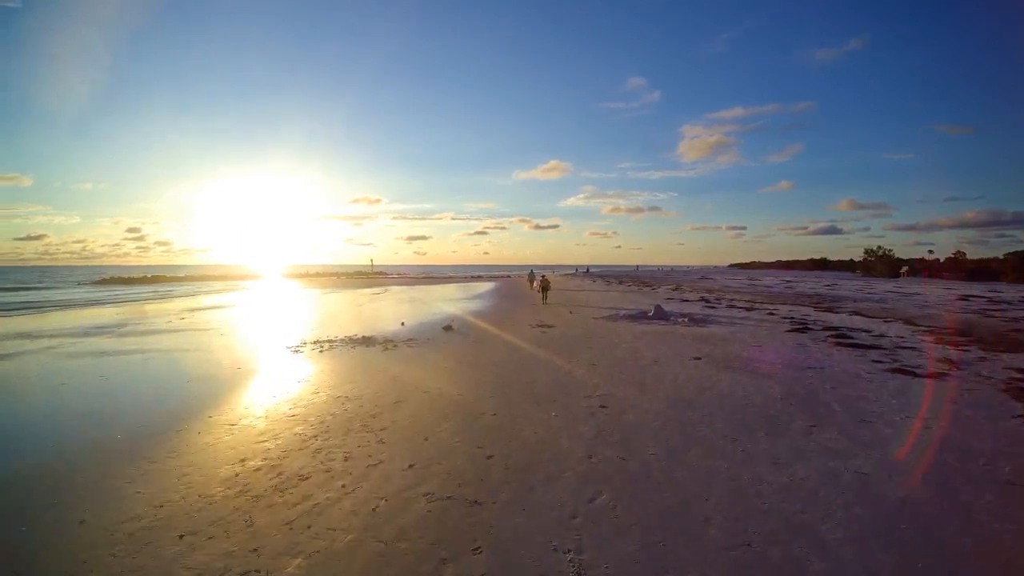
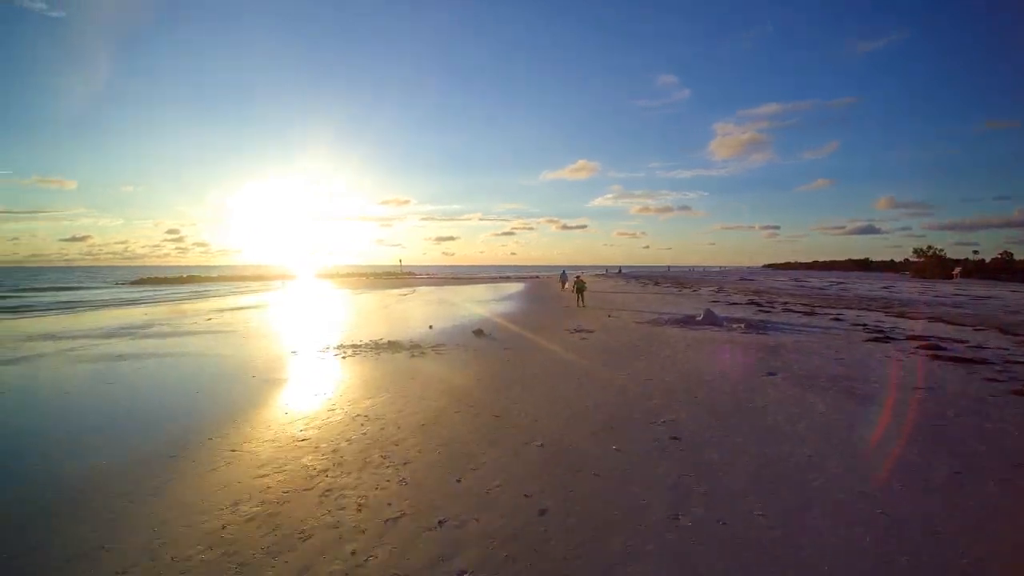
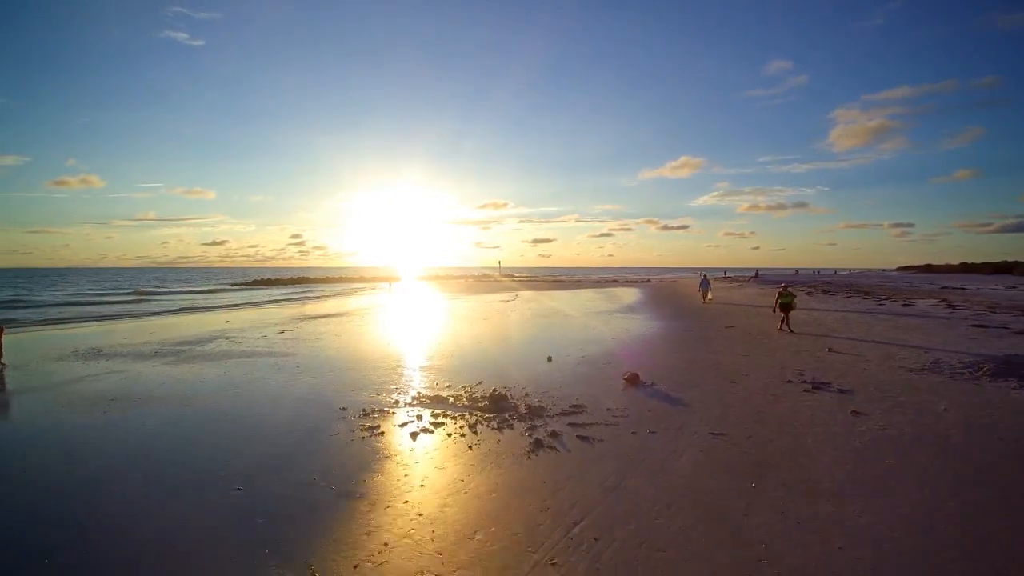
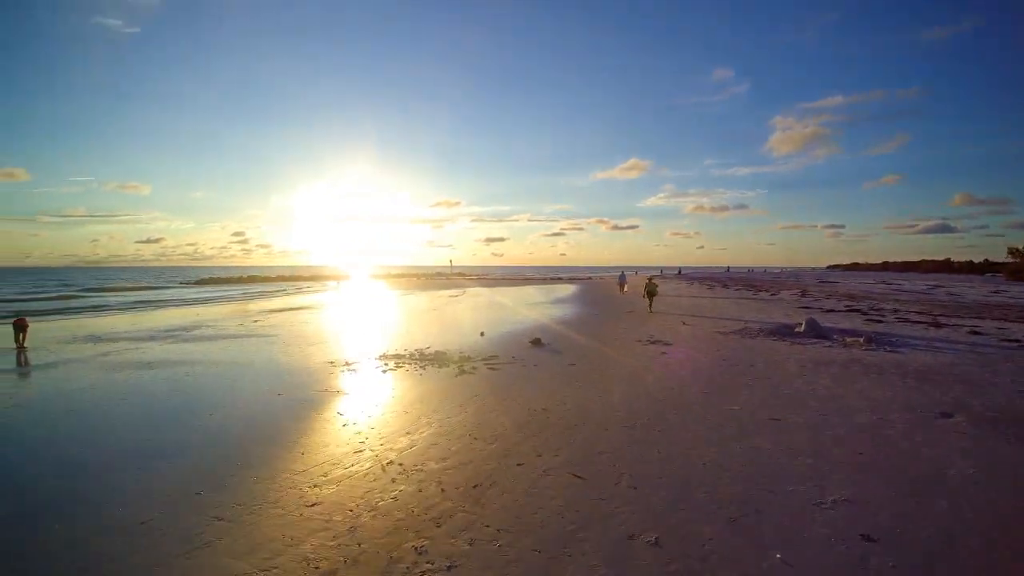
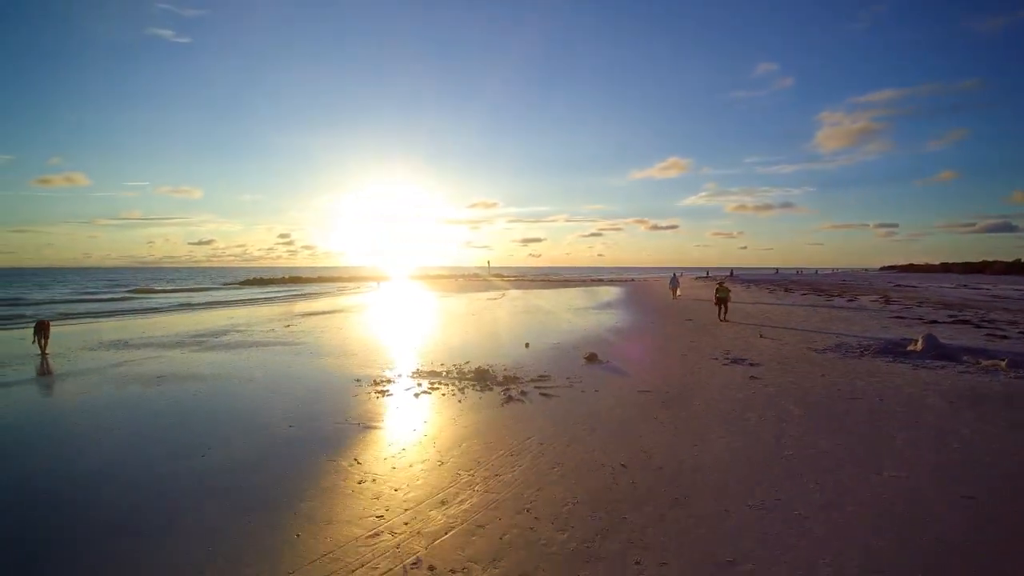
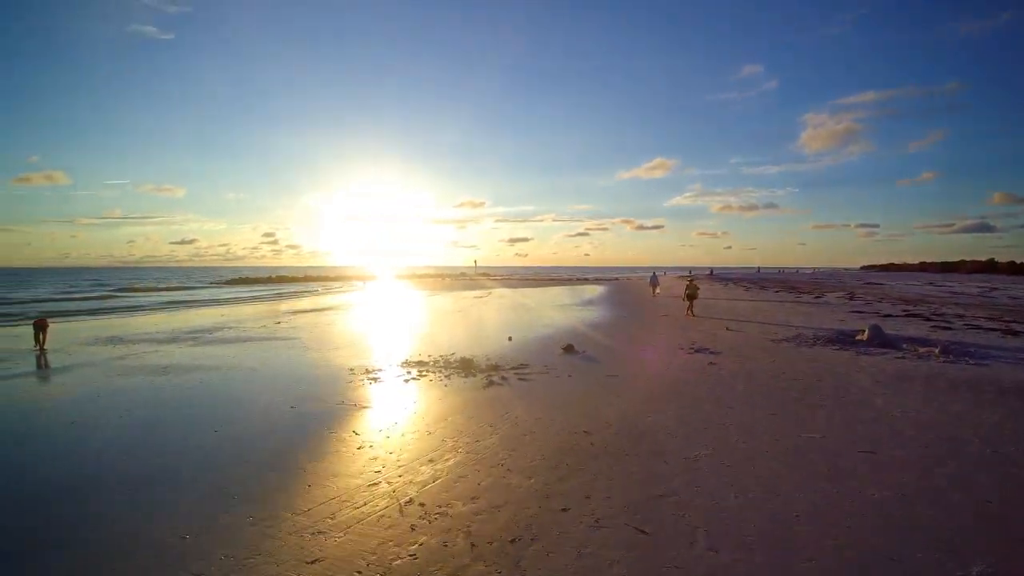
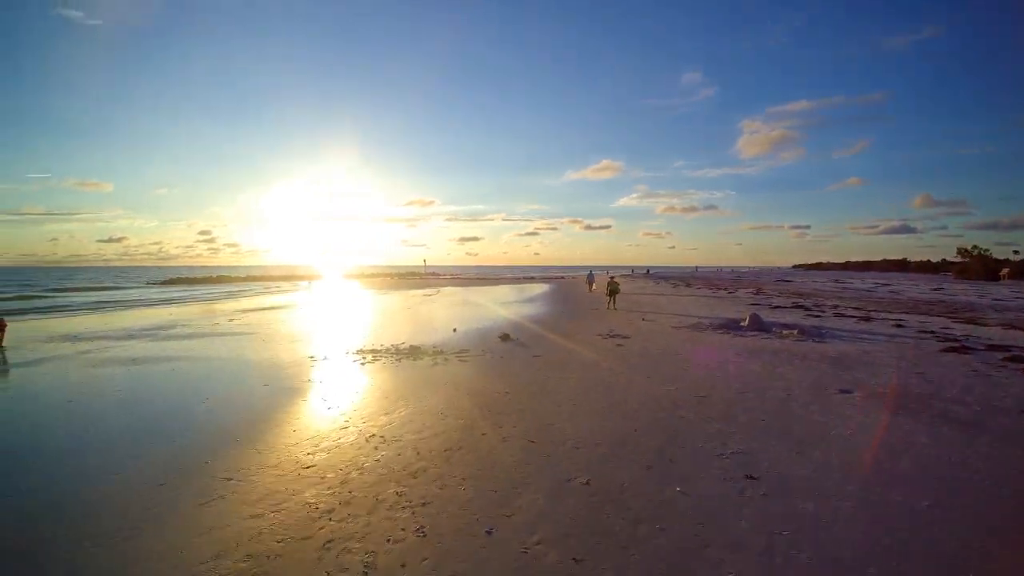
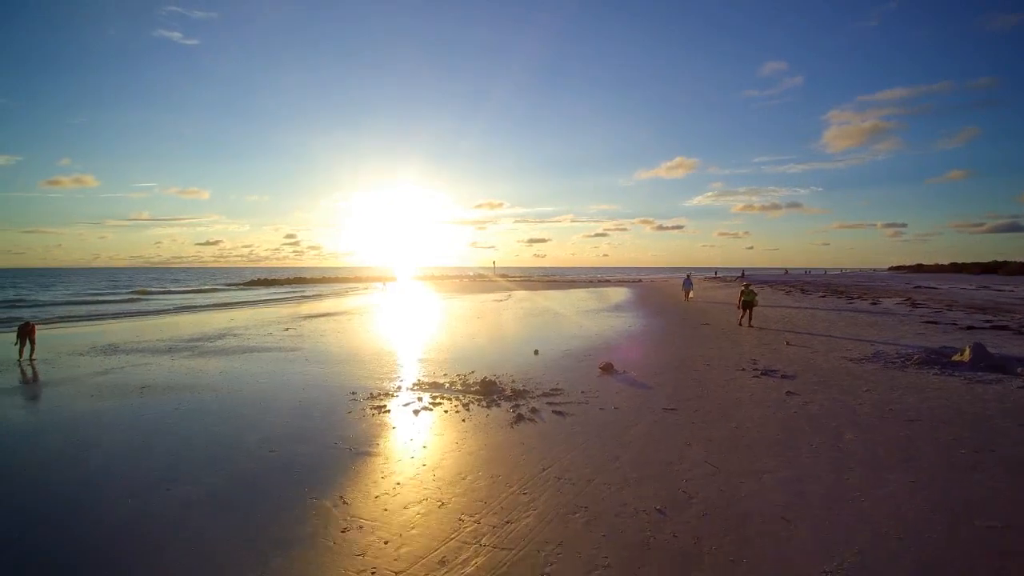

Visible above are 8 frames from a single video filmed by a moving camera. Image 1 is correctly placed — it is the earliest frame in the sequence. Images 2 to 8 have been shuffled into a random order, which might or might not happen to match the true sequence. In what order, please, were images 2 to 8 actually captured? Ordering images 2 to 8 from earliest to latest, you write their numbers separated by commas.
2, 7, 4, 6, 5, 8, 3
